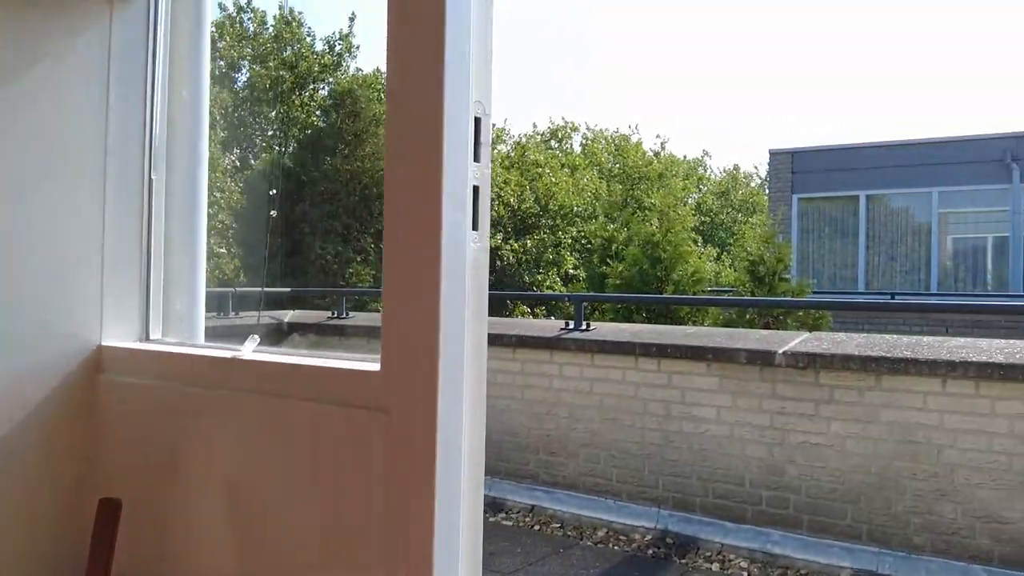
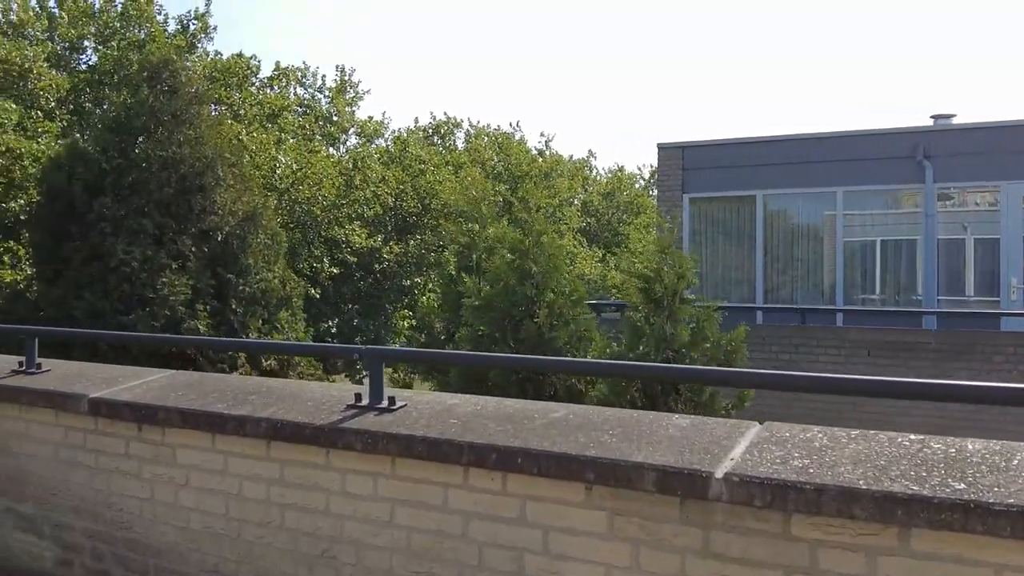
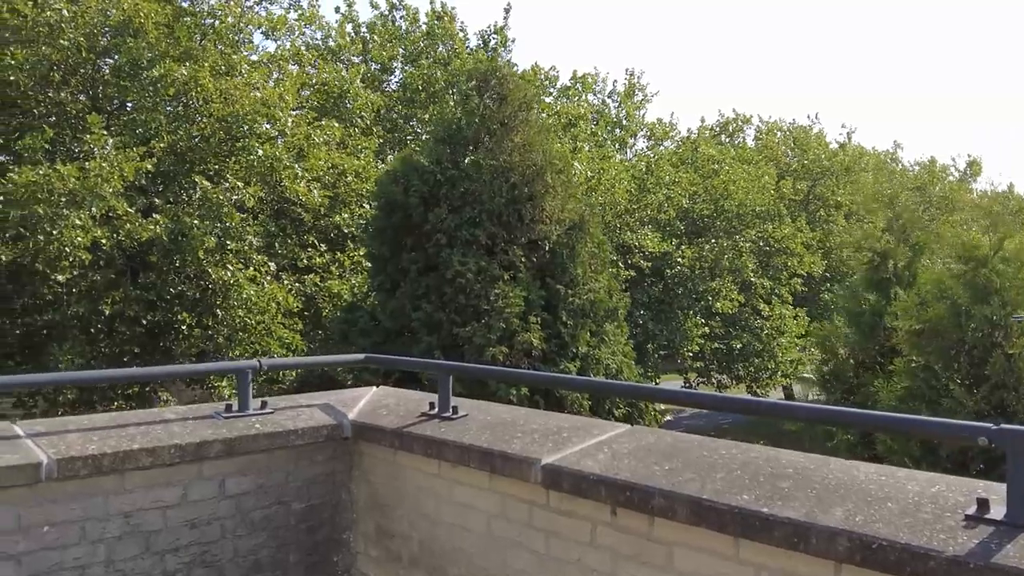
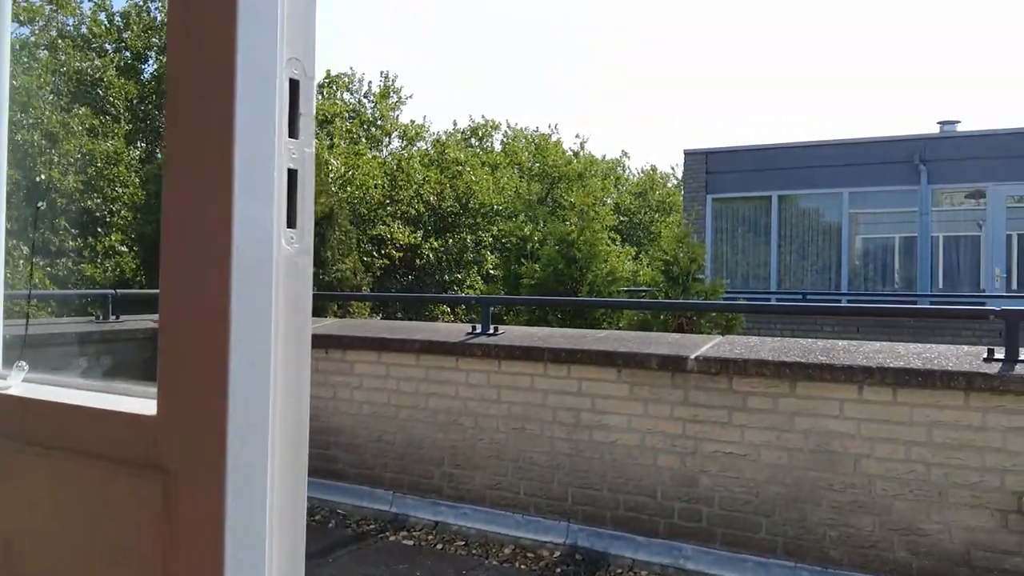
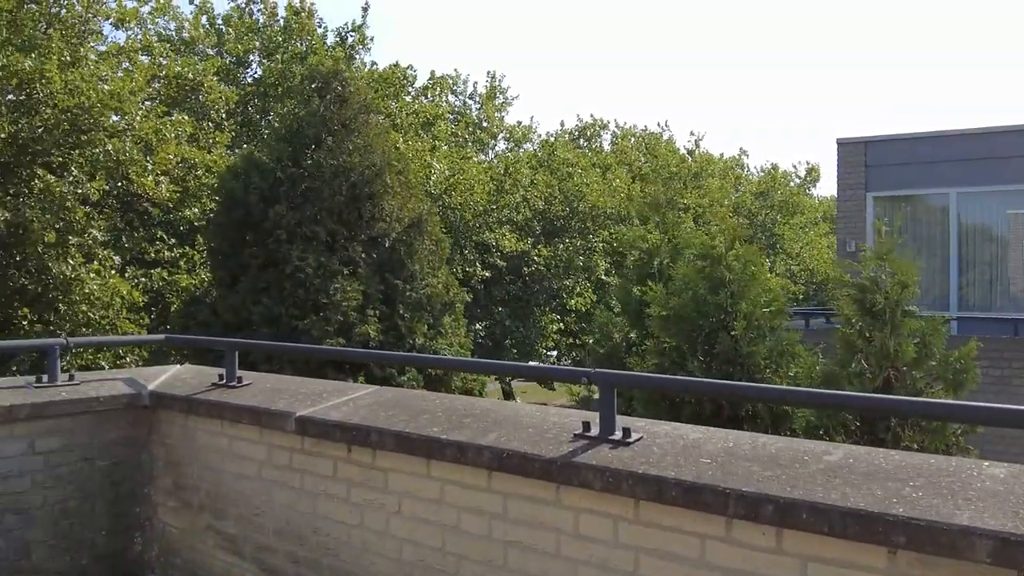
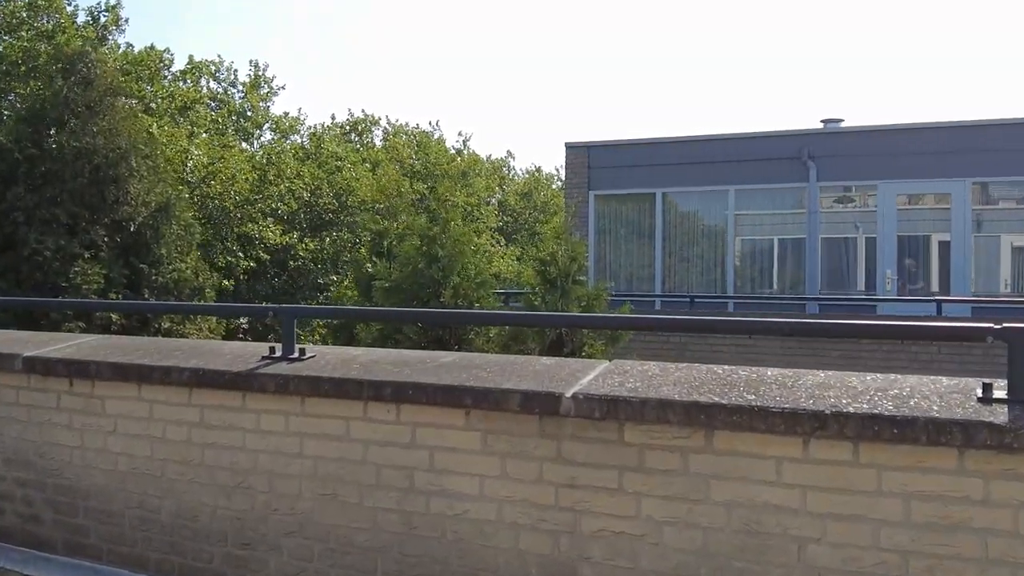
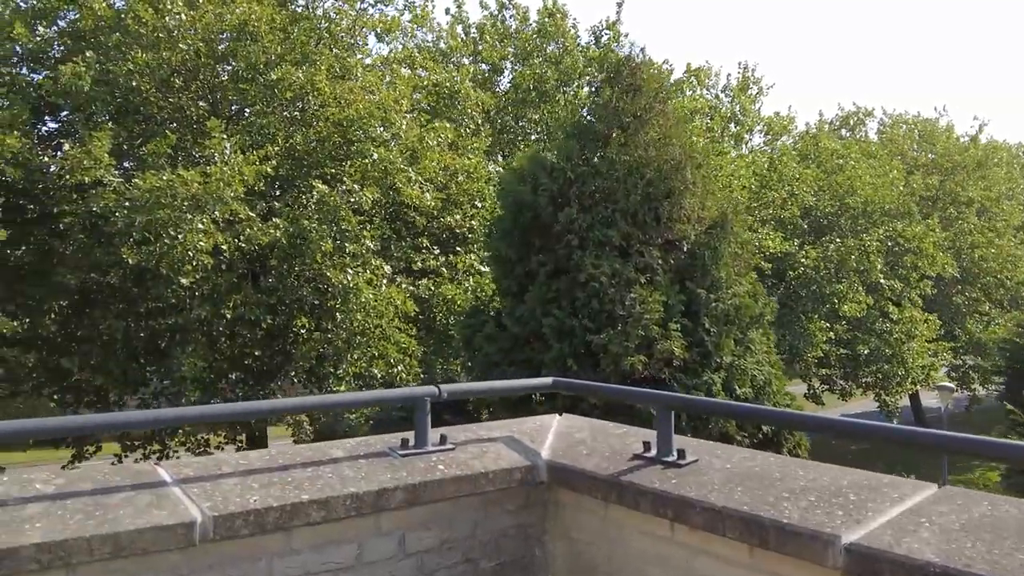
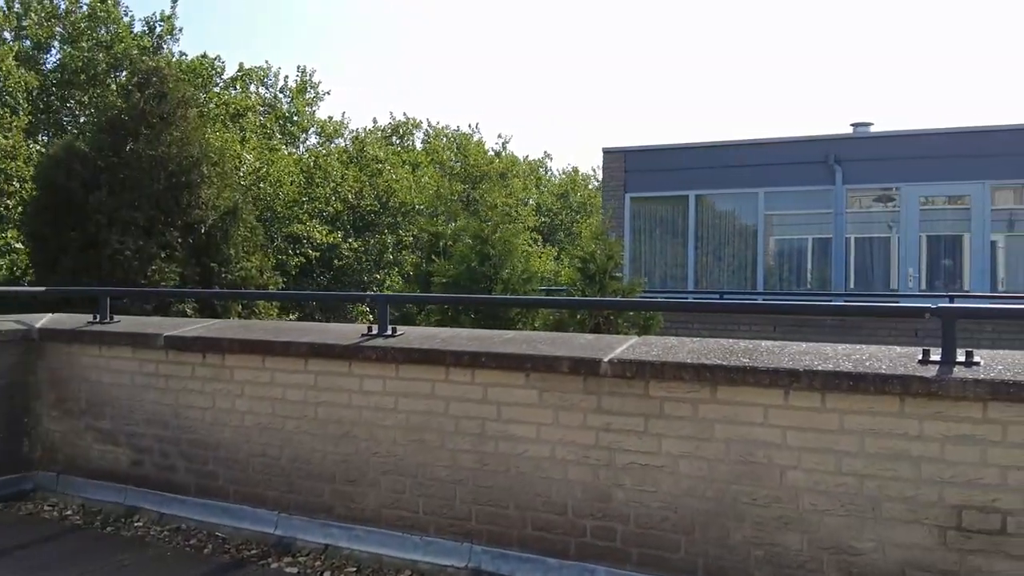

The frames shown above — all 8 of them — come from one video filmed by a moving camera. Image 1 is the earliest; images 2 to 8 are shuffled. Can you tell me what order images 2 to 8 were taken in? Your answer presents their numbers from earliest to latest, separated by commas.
4, 8, 6, 2, 5, 3, 7
